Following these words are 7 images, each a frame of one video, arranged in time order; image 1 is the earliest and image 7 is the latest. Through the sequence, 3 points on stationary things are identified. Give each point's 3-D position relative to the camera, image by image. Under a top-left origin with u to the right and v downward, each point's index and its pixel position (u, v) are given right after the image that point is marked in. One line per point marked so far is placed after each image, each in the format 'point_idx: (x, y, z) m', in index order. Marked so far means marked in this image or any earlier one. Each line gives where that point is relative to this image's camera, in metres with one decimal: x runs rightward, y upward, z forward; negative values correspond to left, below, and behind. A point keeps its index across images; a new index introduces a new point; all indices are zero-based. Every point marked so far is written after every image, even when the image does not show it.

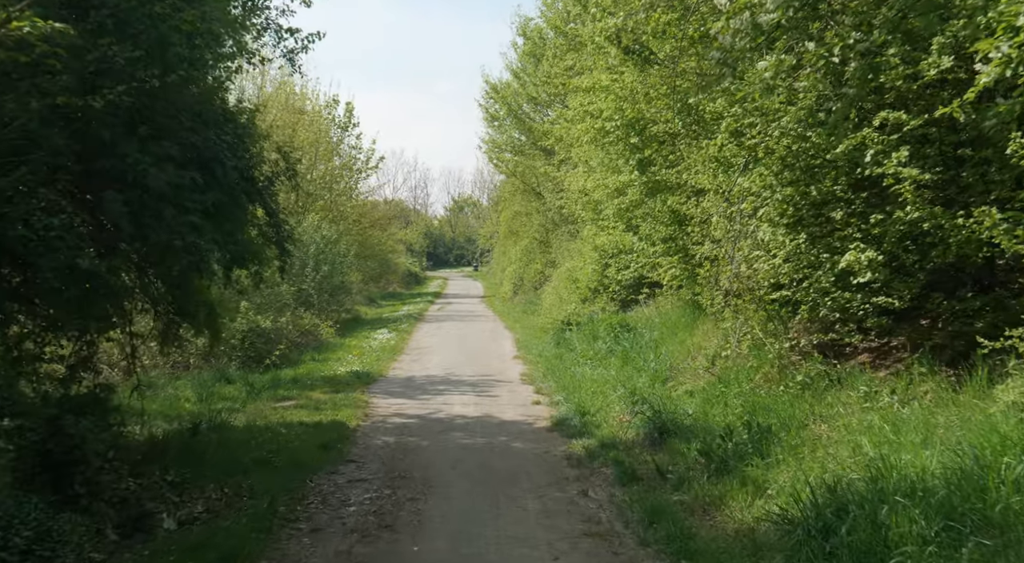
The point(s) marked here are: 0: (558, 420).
0: (+0.7, -2.0, +14.1) m
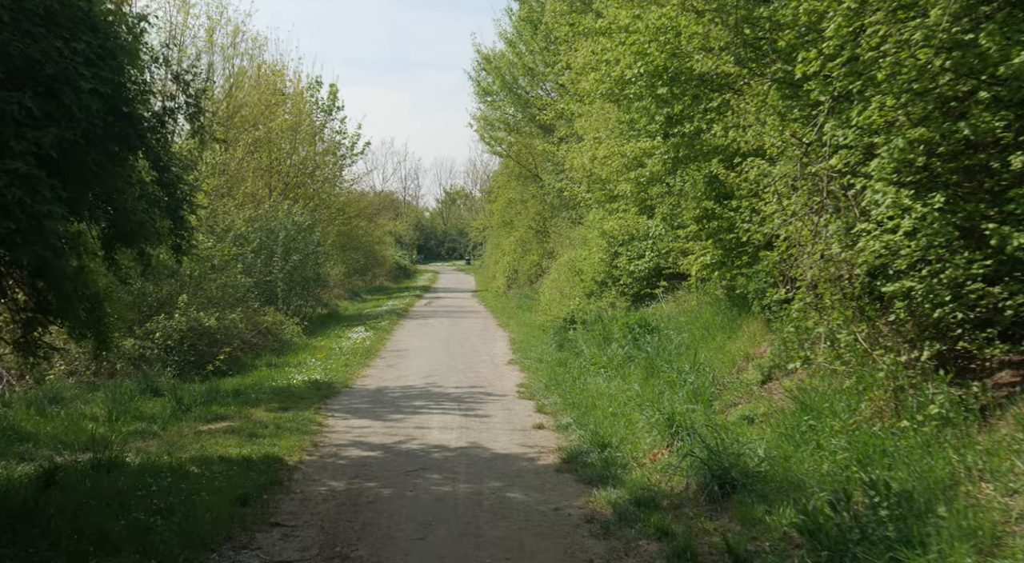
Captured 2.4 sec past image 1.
0: (+0.6, -1.8, +10.5) m
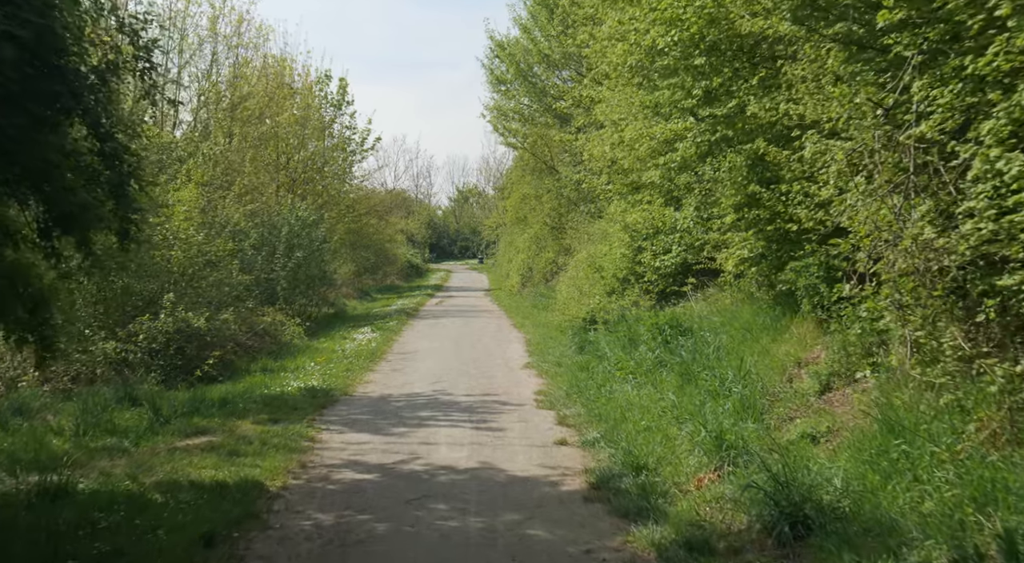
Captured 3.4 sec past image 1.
0: (+0.8, -1.8, +8.9) m
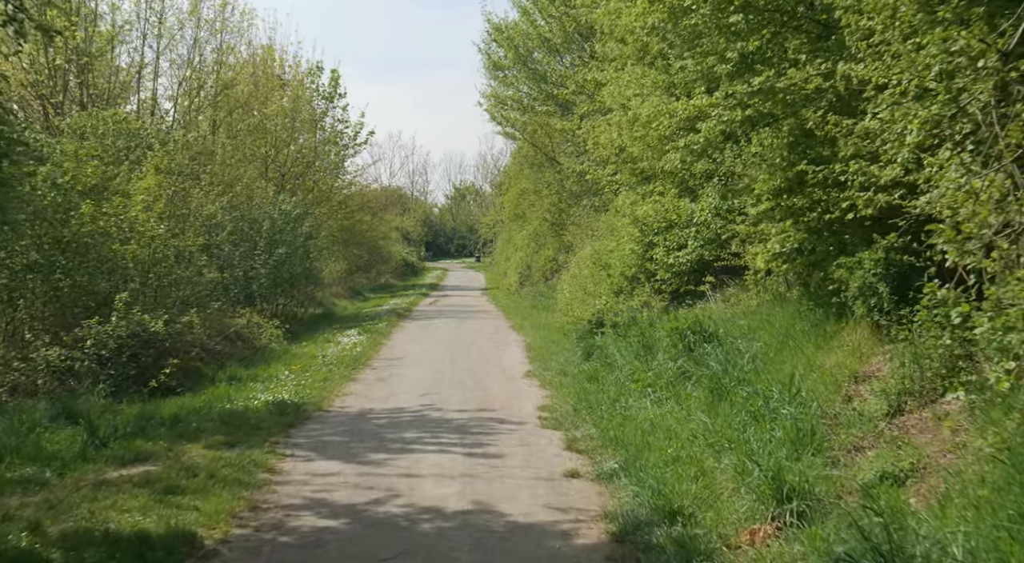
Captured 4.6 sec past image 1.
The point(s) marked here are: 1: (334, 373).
0: (+0.8, -1.8, +7.1) m
1: (-2.8, -1.4, +15.7) m
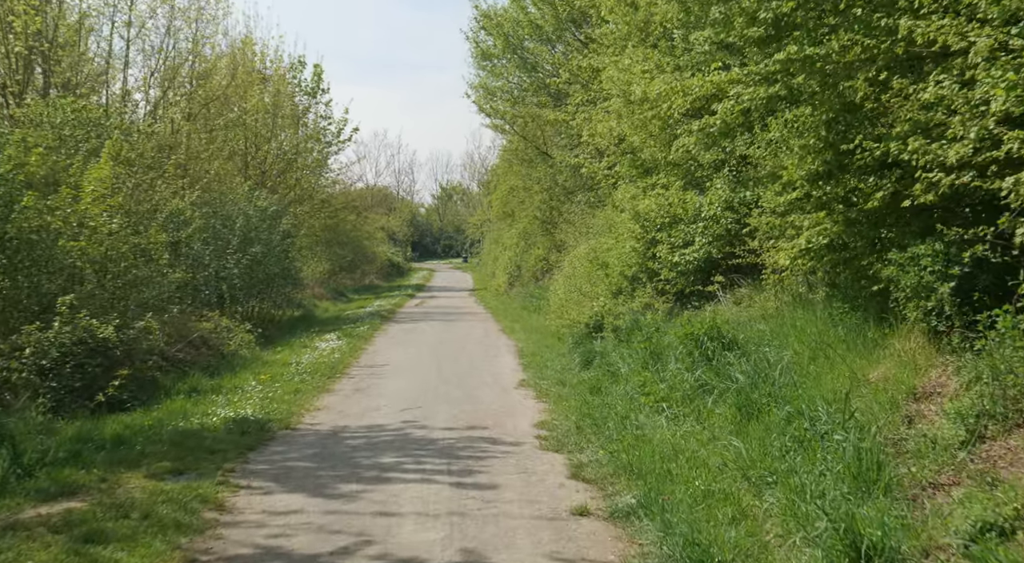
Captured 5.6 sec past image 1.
0: (+0.8, -1.8, +5.6) m
1: (-2.9, -1.4, +14.2) m
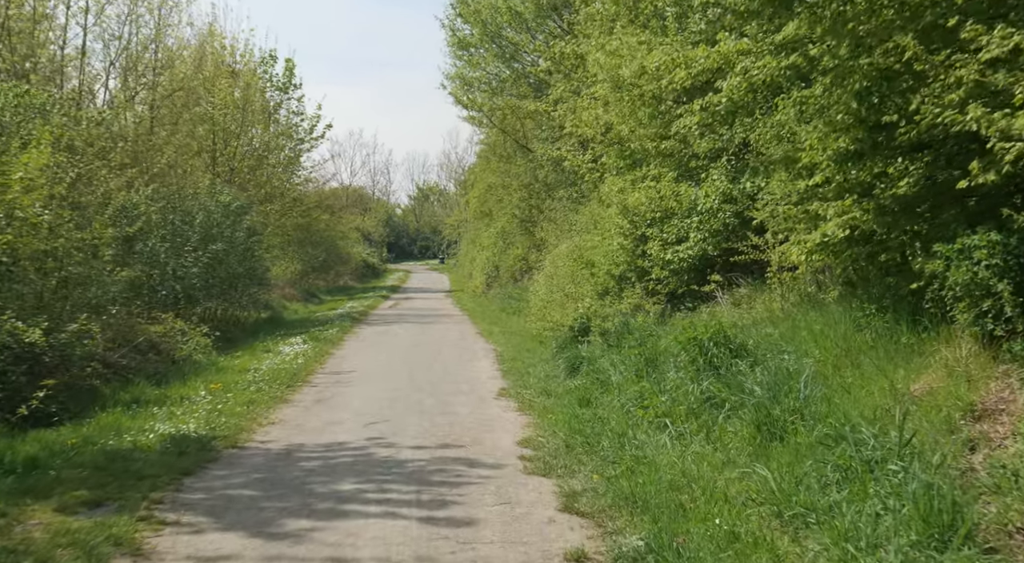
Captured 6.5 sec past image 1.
0: (+0.7, -1.7, +4.3) m
1: (-3.2, -1.4, +12.8) m
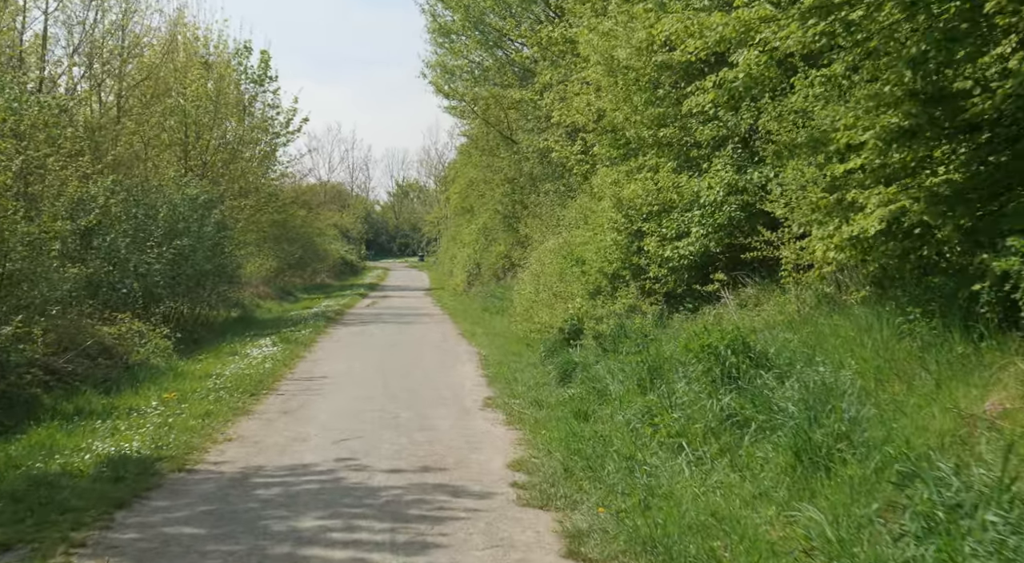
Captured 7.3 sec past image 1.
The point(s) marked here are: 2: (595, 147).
0: (+0.7, -1.7, +3.1) m
1: (-3.3, -1.4, +11.5) m
2: (+1.4, +2.2, +16.7) m
